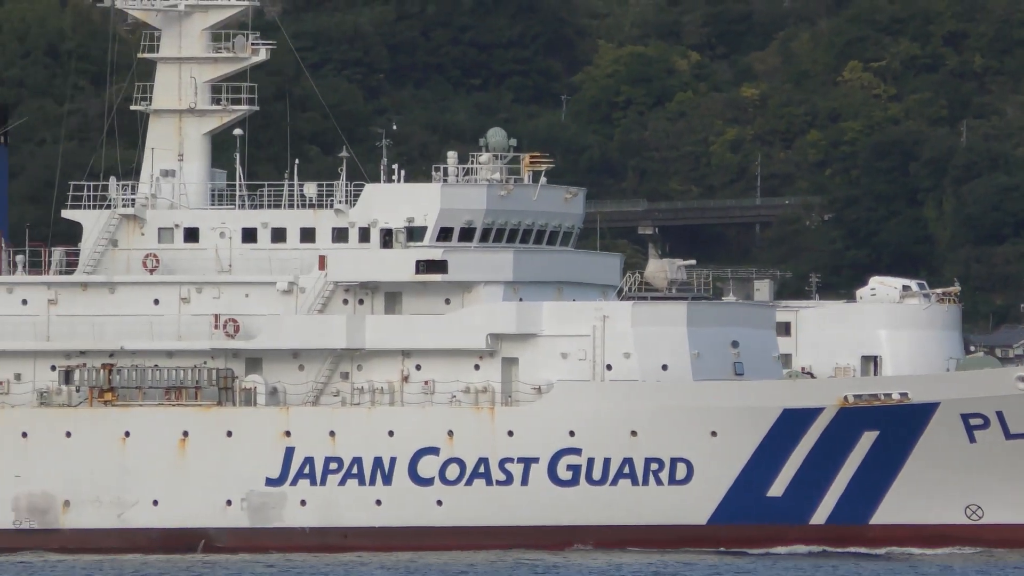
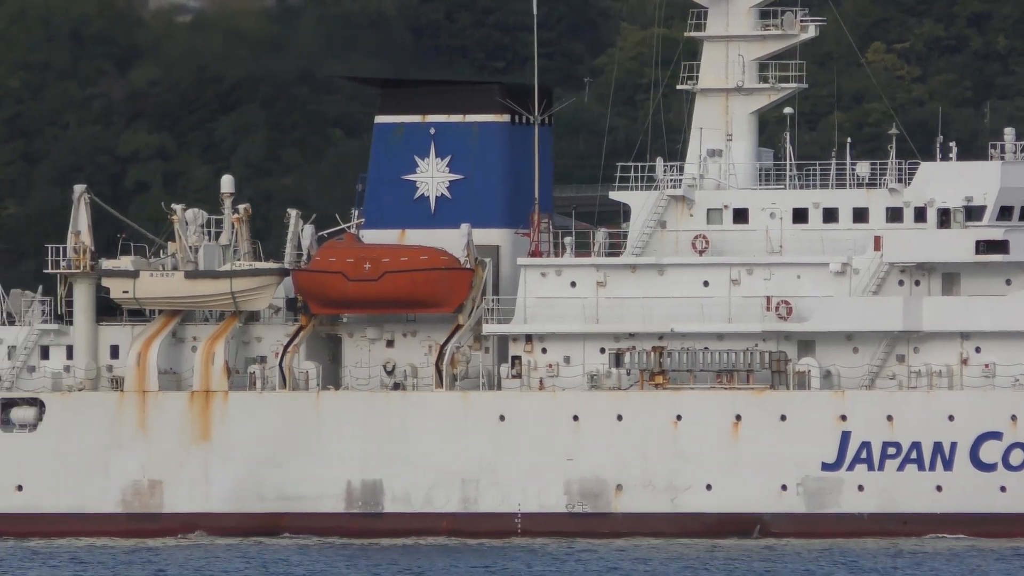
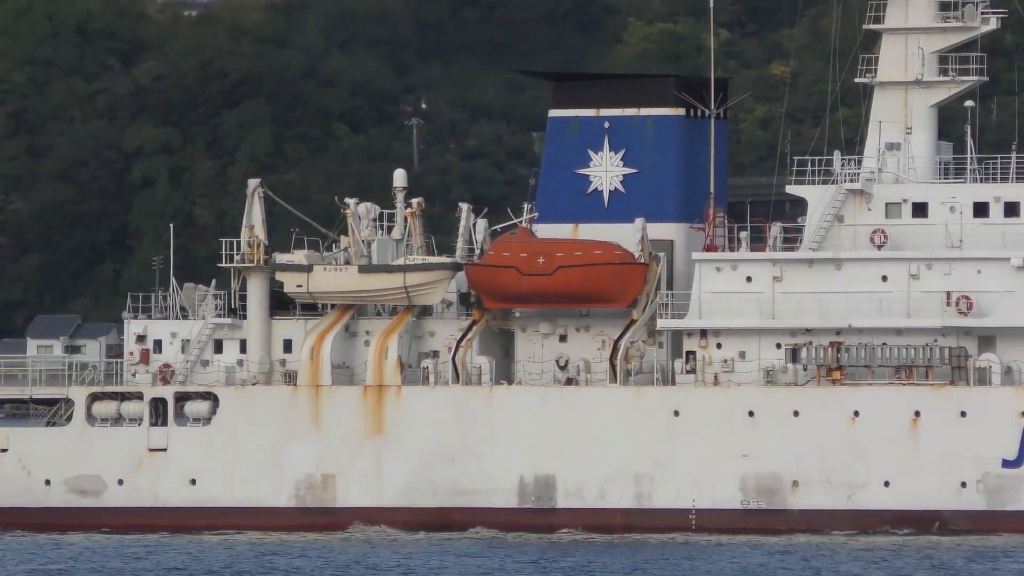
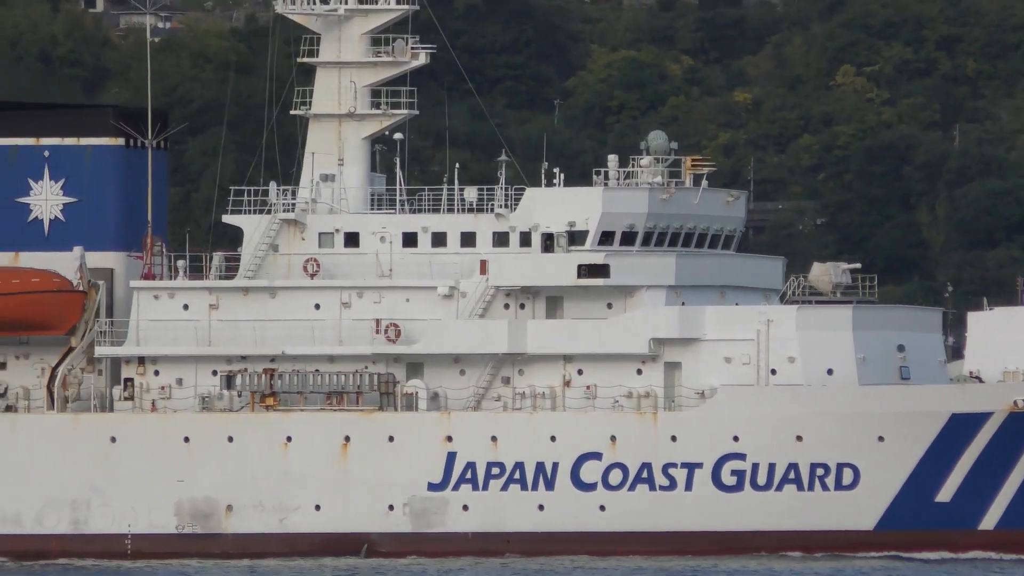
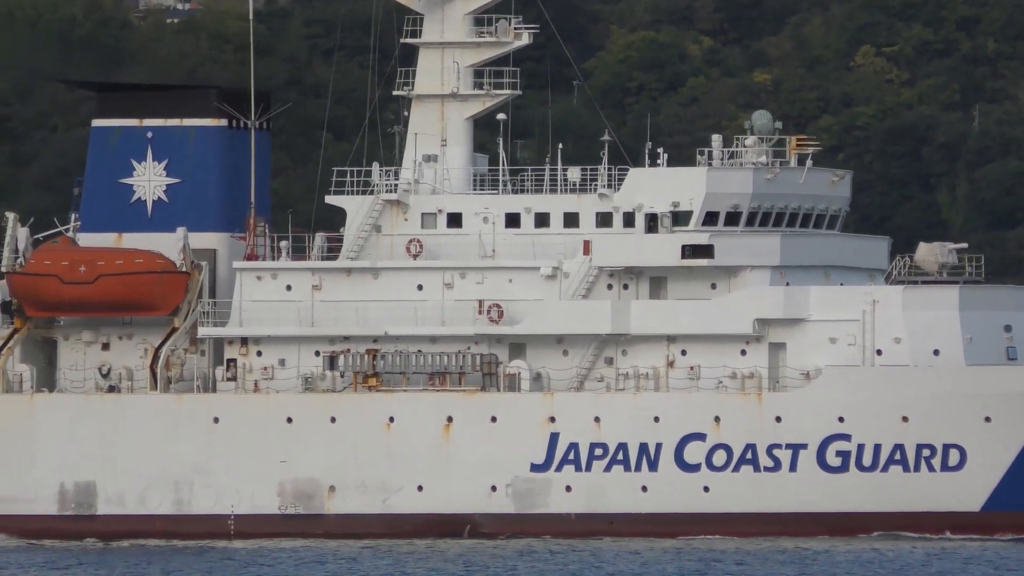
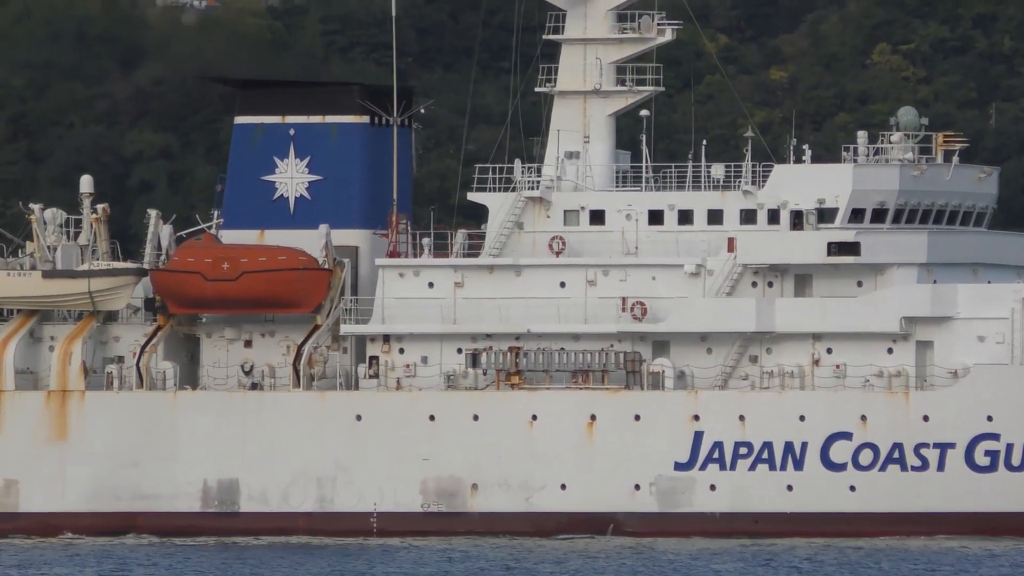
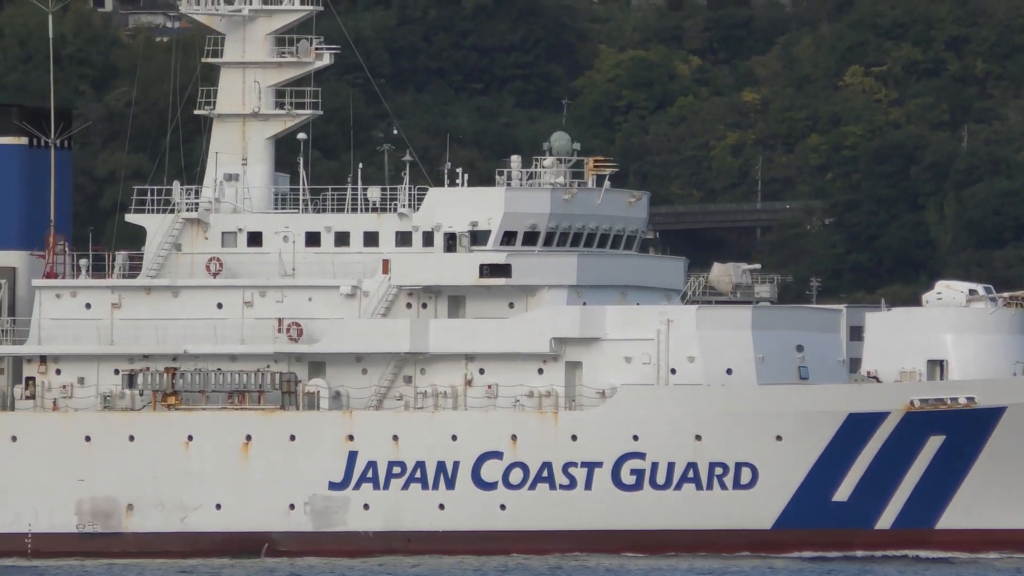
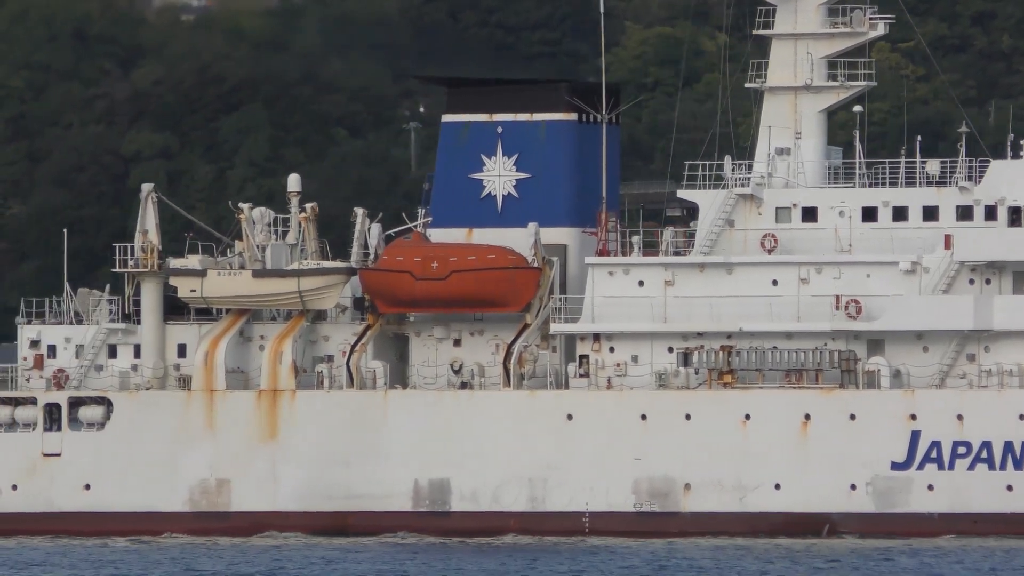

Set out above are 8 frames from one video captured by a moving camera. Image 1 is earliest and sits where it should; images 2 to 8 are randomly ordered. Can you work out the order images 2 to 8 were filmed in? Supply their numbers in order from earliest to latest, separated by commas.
7, 4, 5, 6, 2, 8, 3
